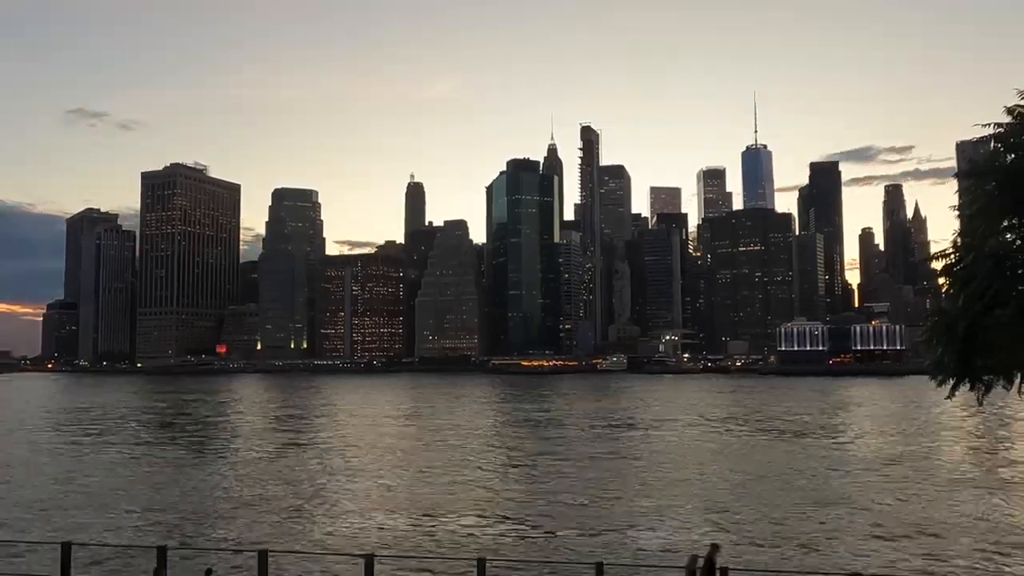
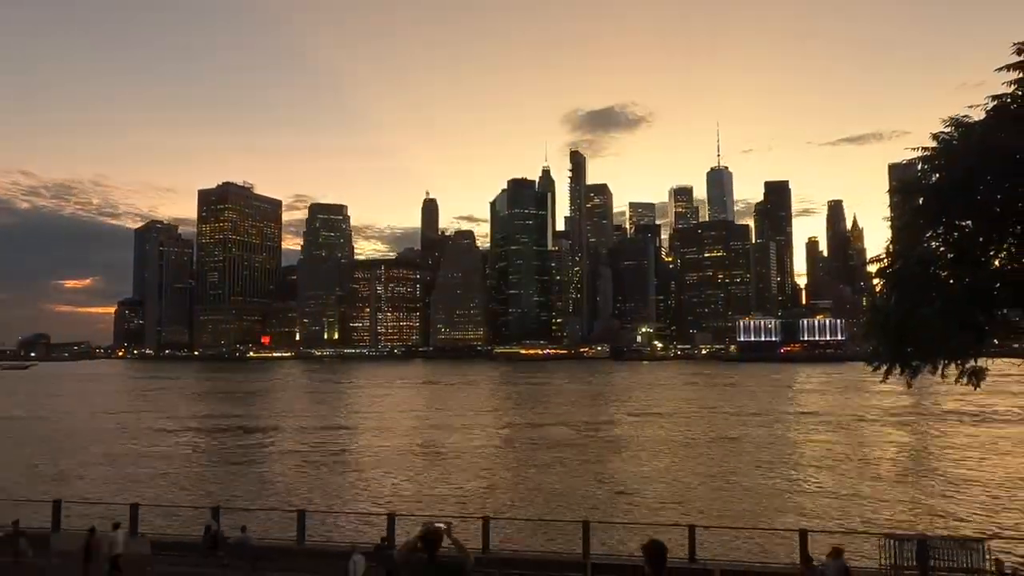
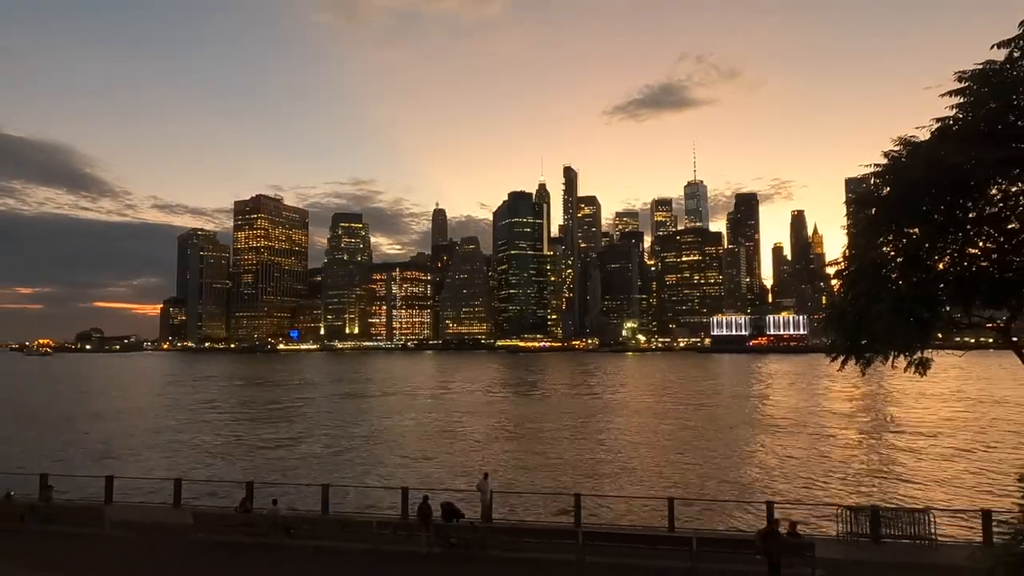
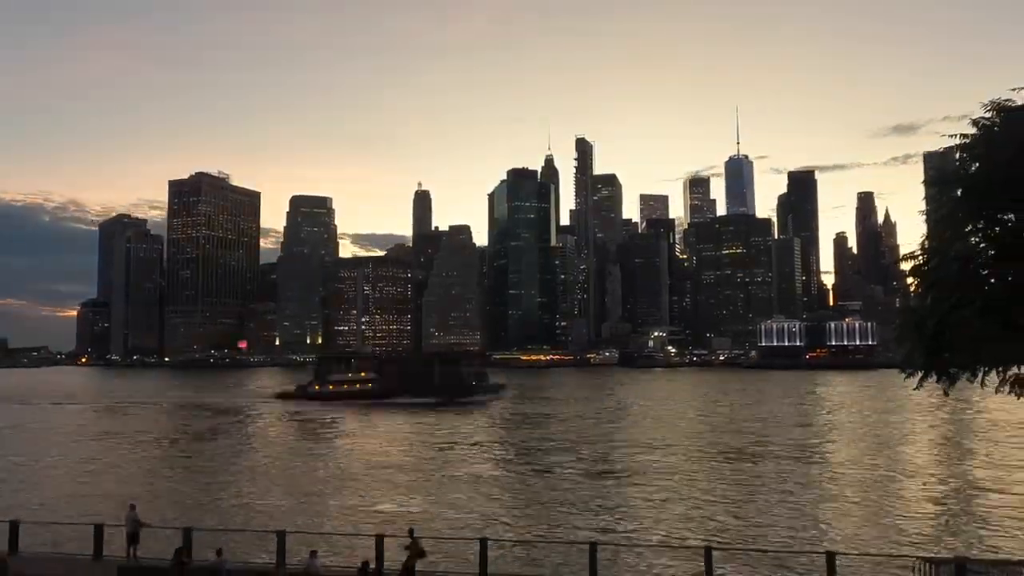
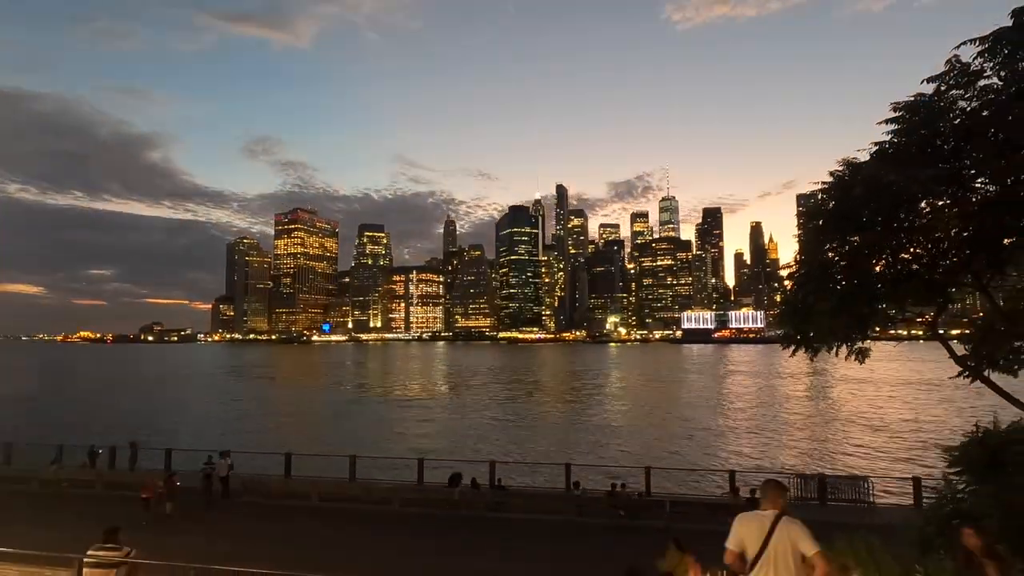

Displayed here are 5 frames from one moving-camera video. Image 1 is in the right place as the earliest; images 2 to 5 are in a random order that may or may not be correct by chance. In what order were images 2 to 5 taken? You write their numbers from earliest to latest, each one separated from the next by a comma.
4, 2, 3, 5
